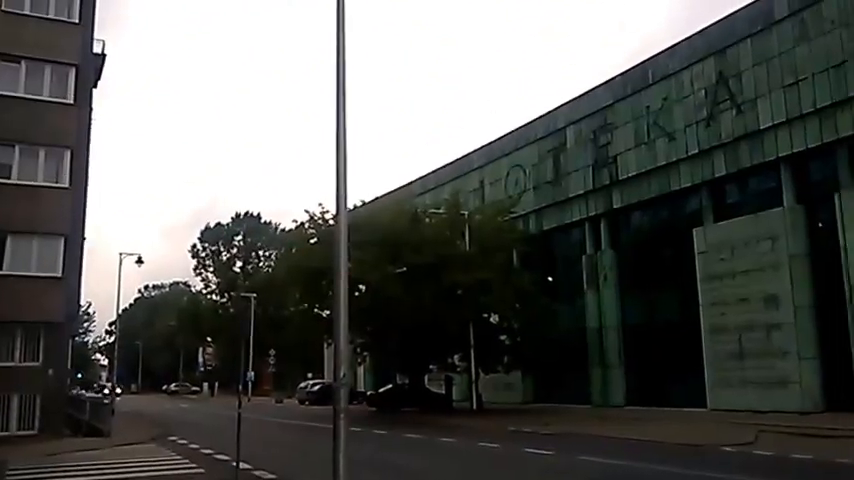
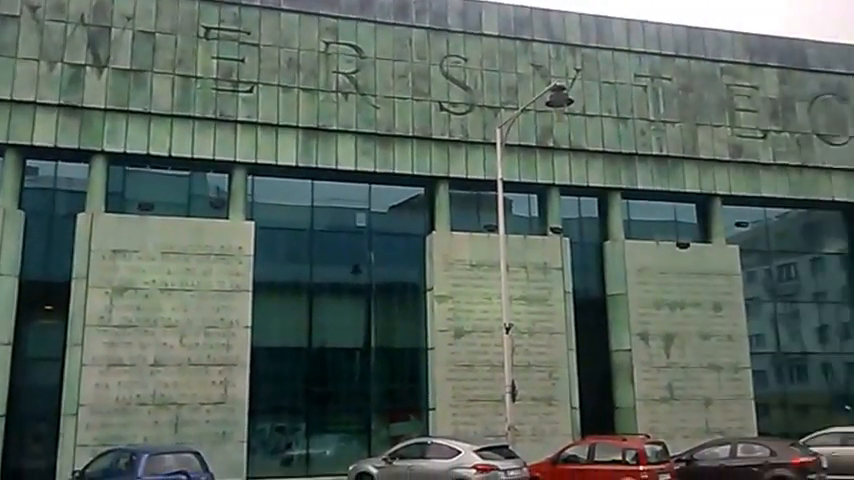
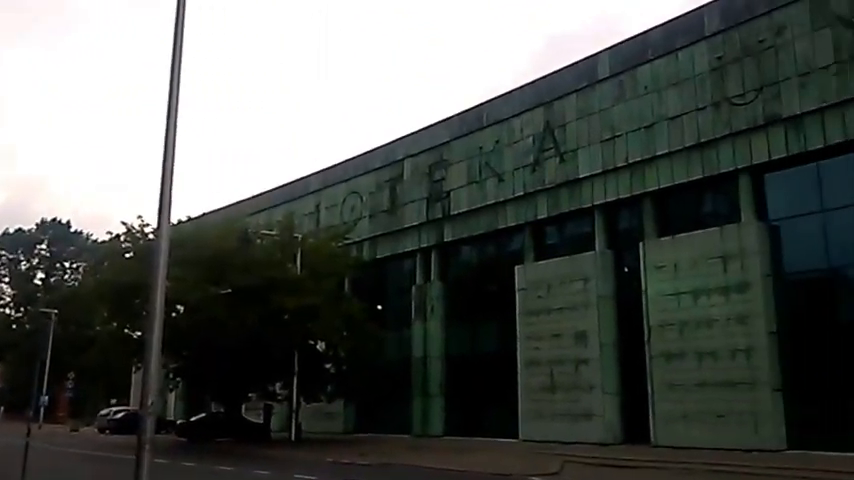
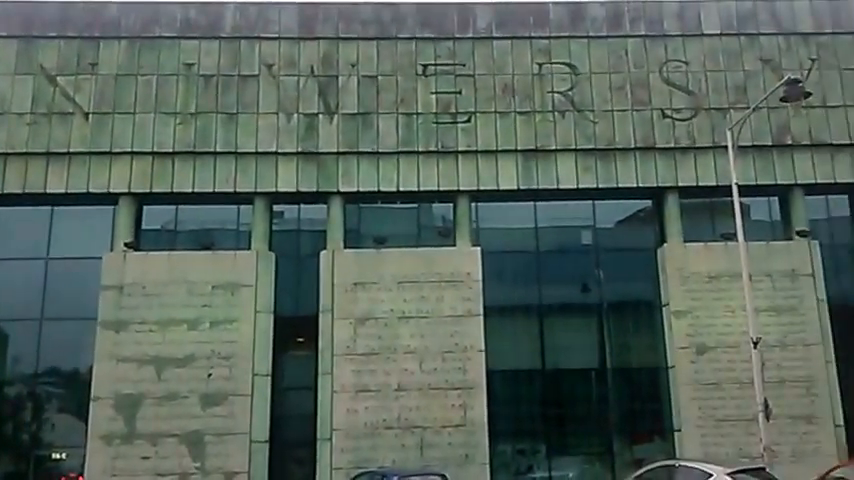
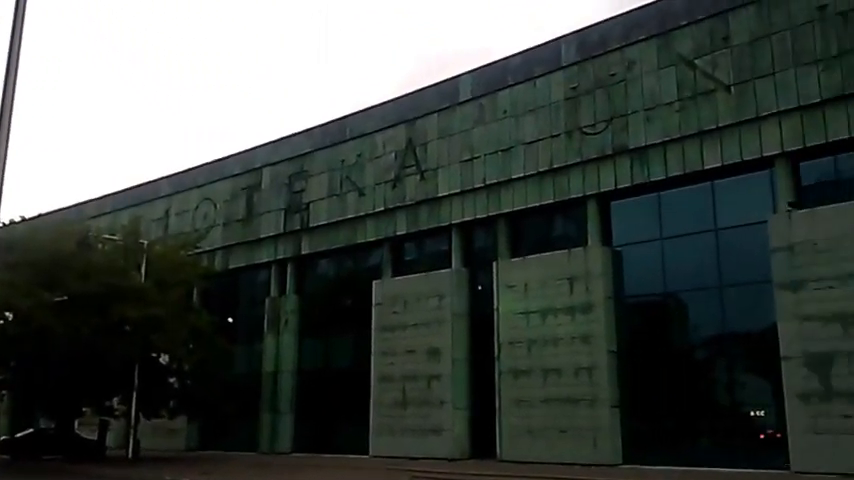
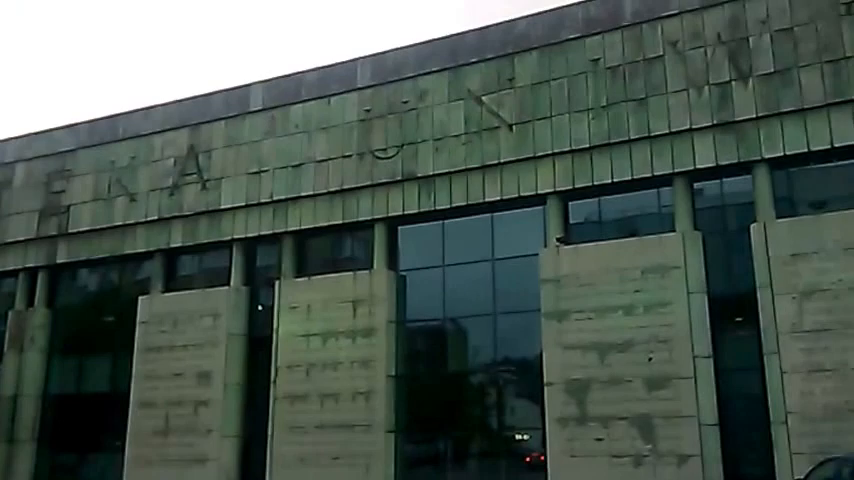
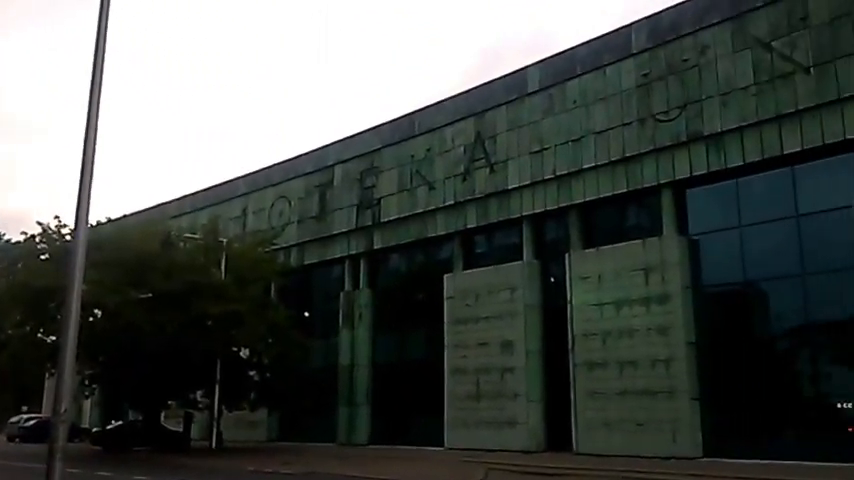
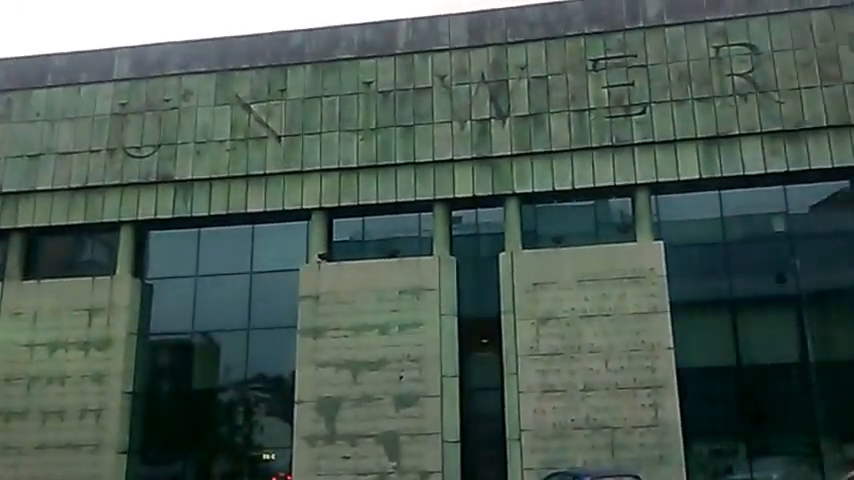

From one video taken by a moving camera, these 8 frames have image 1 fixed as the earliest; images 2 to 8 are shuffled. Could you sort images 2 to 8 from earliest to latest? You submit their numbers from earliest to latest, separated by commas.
3, 7, 5, 6, 8, 4, 2
